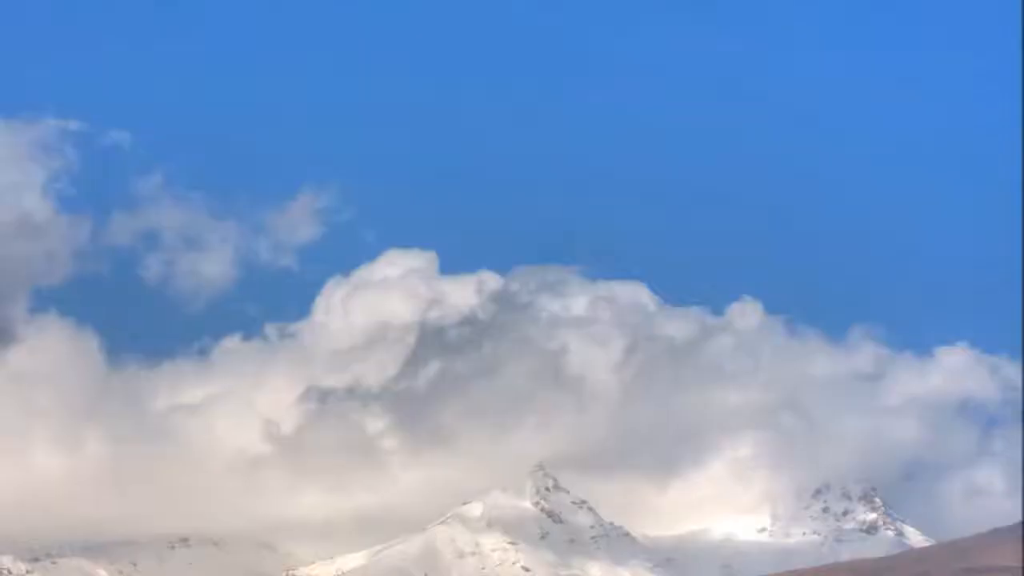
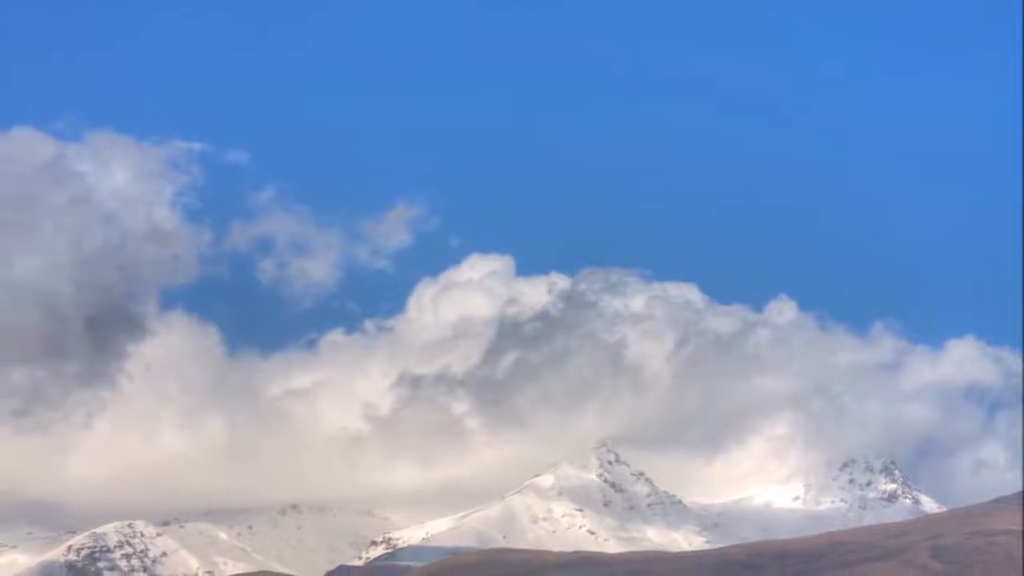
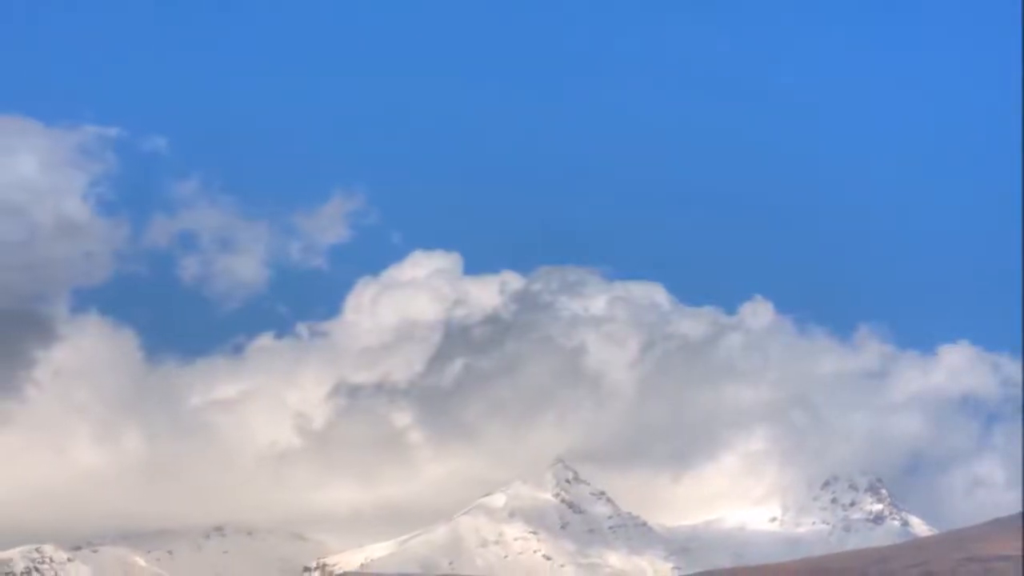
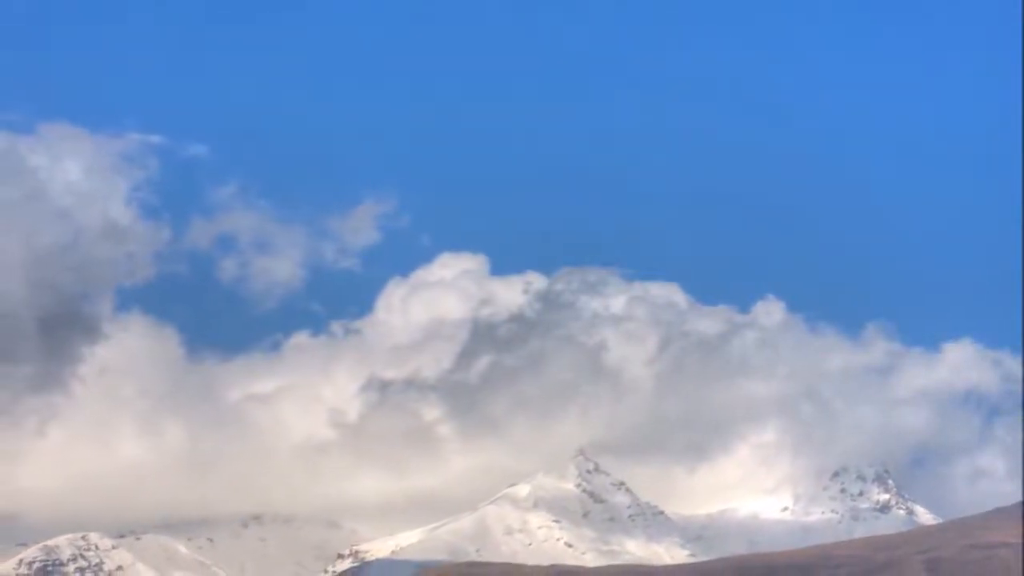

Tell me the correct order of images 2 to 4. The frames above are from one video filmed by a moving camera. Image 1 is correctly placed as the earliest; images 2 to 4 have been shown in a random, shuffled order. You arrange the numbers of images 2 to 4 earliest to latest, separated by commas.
3, 4, 2
